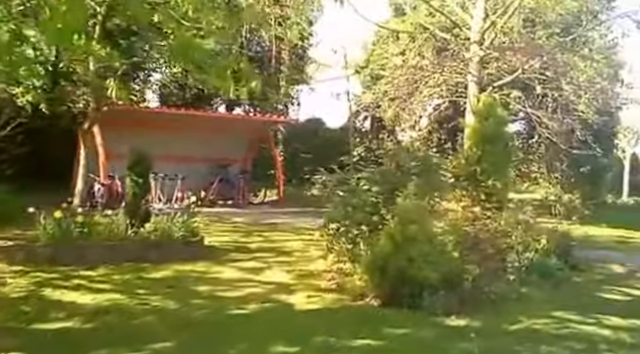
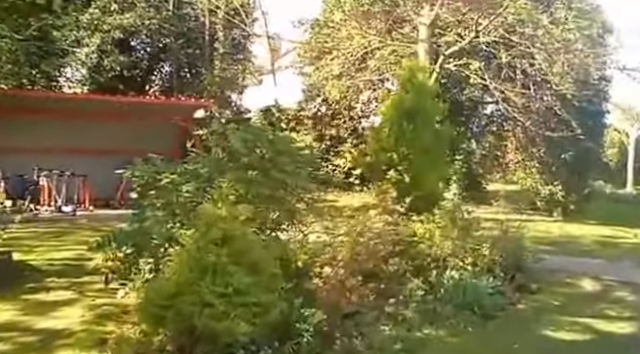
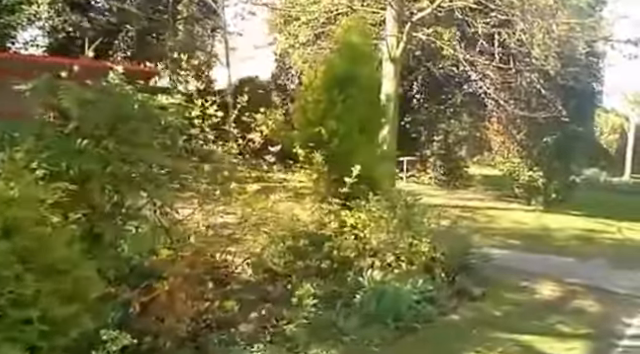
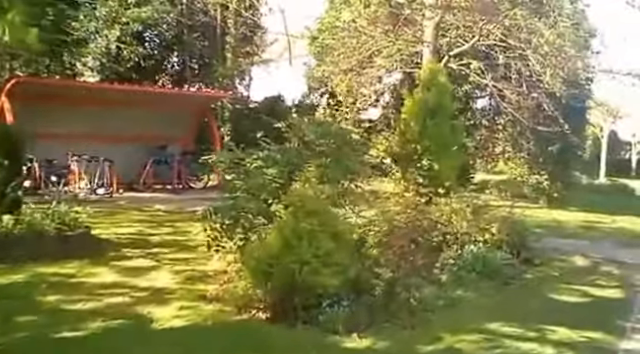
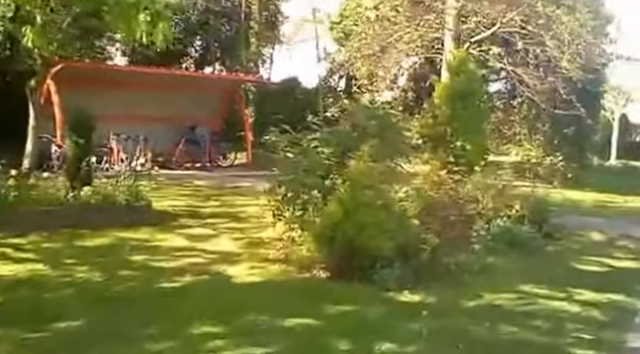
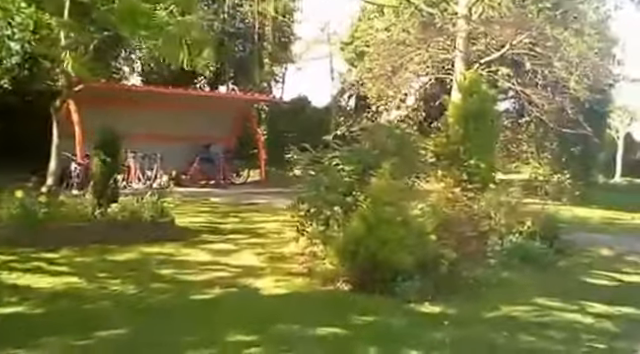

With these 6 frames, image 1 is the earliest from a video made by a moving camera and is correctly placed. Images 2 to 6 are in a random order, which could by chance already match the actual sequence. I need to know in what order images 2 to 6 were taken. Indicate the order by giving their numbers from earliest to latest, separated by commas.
6, 5, 4, 2, 3
